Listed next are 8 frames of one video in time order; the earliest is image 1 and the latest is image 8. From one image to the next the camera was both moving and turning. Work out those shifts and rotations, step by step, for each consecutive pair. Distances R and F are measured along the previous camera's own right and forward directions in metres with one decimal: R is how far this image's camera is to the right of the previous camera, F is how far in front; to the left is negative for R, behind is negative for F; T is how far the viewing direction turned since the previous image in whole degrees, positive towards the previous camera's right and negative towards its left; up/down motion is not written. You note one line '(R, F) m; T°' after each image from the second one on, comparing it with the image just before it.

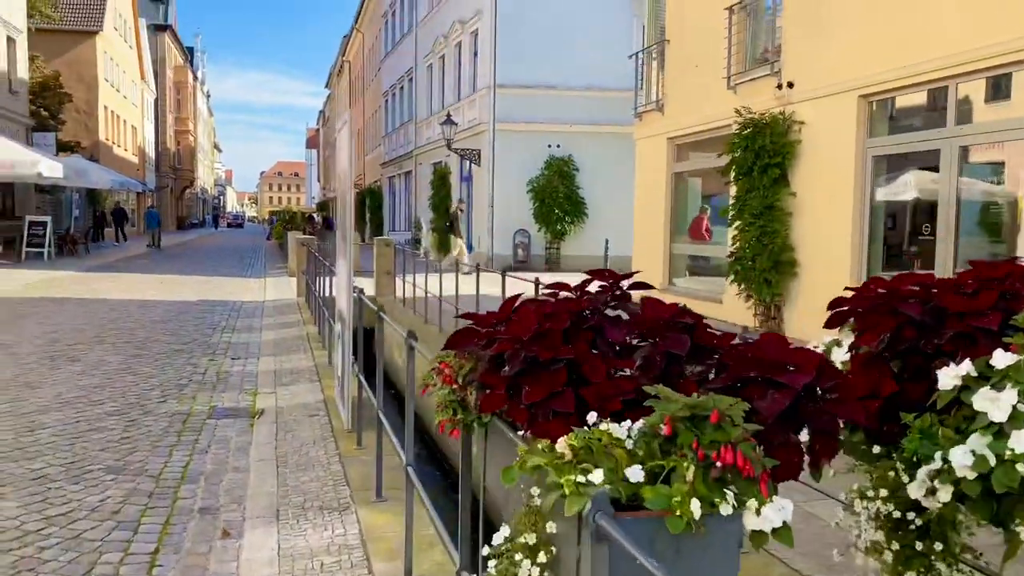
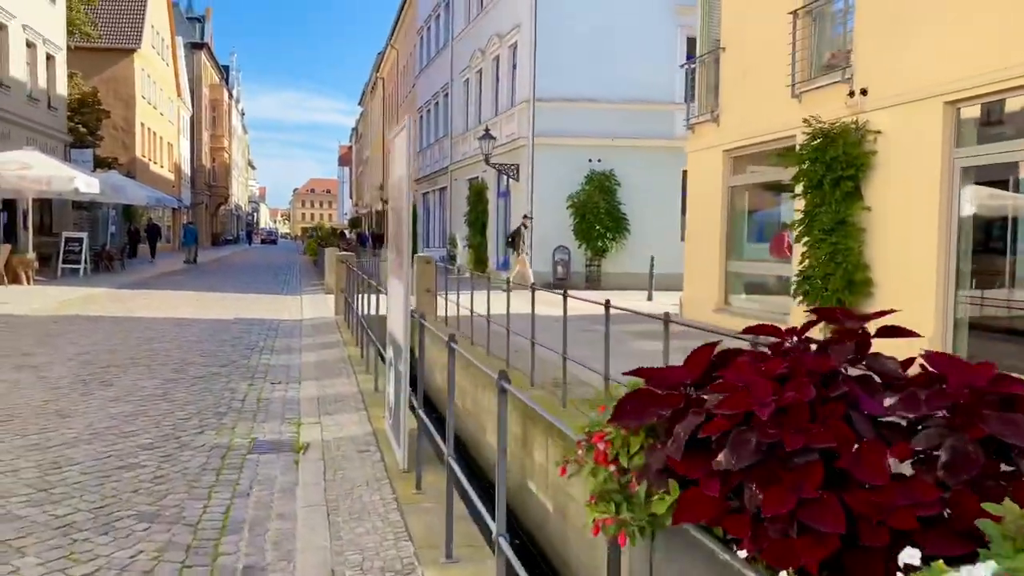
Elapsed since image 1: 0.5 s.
(-0.3, +0.6) m; -2°
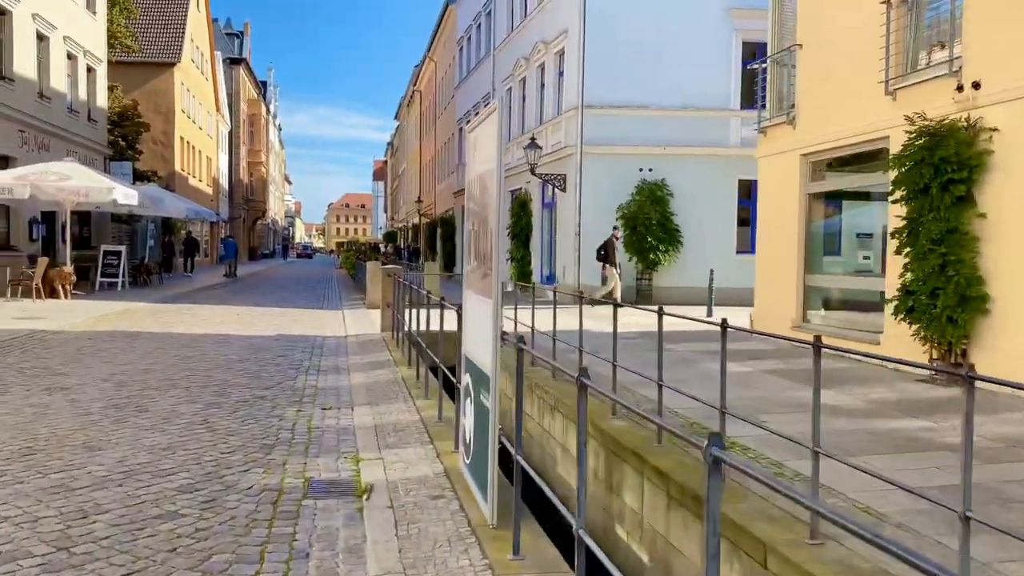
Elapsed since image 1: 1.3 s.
(-0.4, +0.8) m; -2°
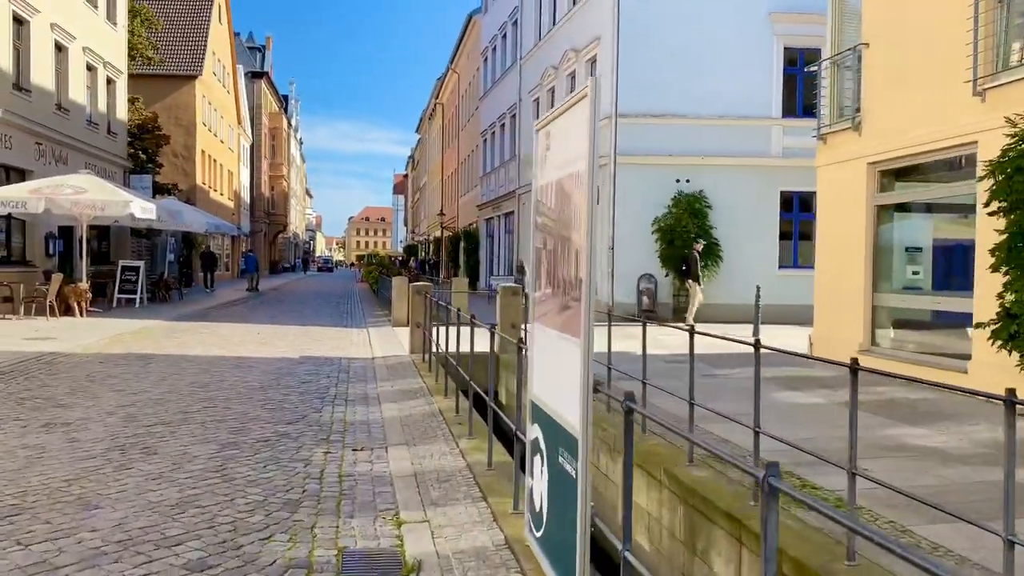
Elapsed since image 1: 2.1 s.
(-0.3, +0.9) m; -1°
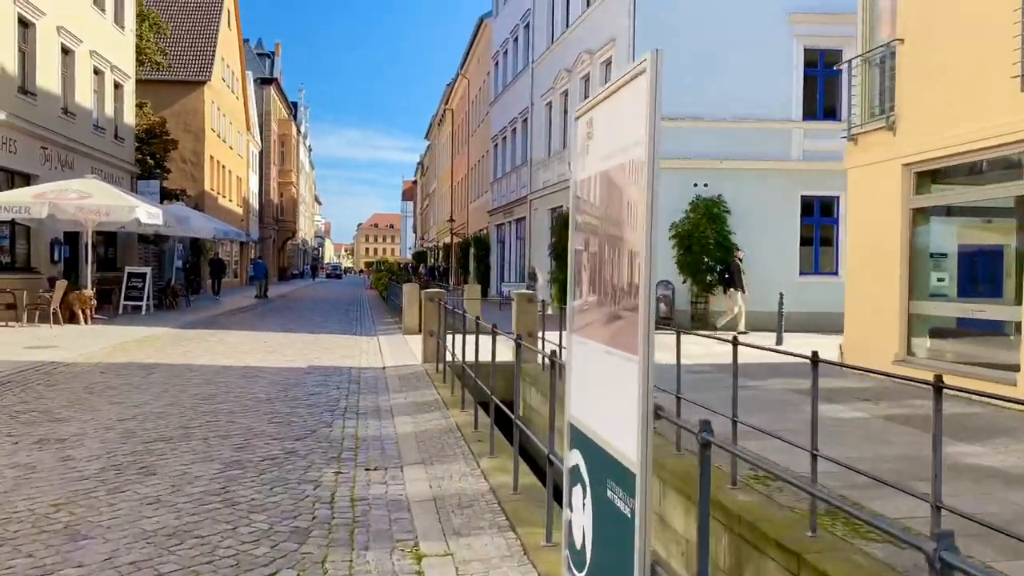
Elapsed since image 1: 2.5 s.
(-0.1, +0.5) m; -1°
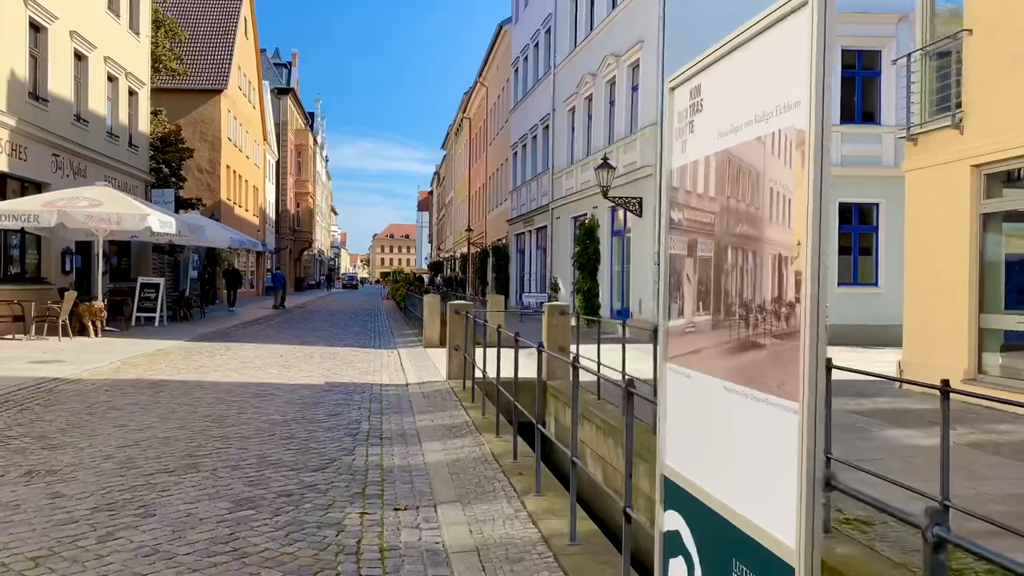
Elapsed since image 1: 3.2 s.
(-0.2, +0.7) m; -1°
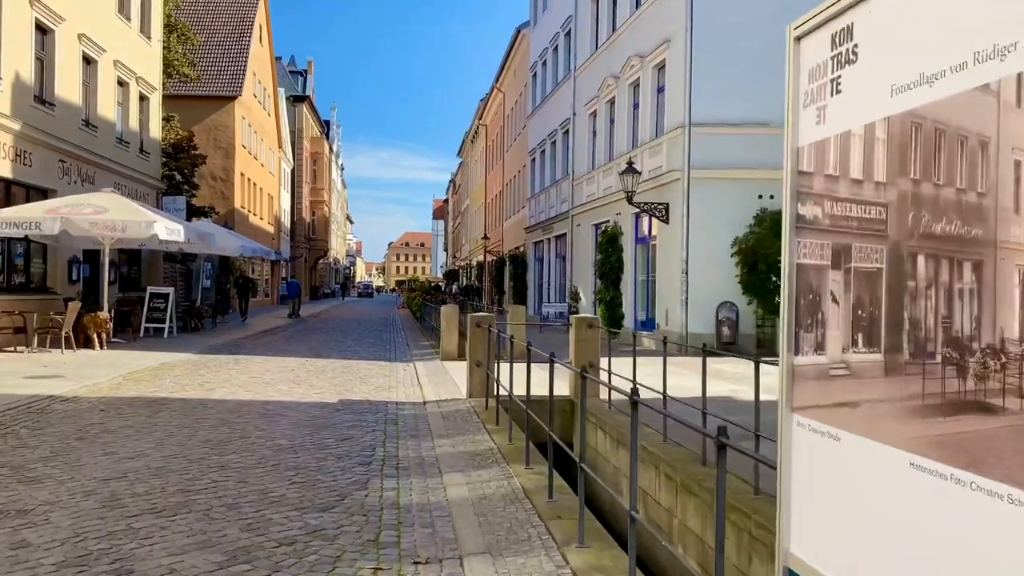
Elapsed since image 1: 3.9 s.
(-0.1, +0.8) m; -1°
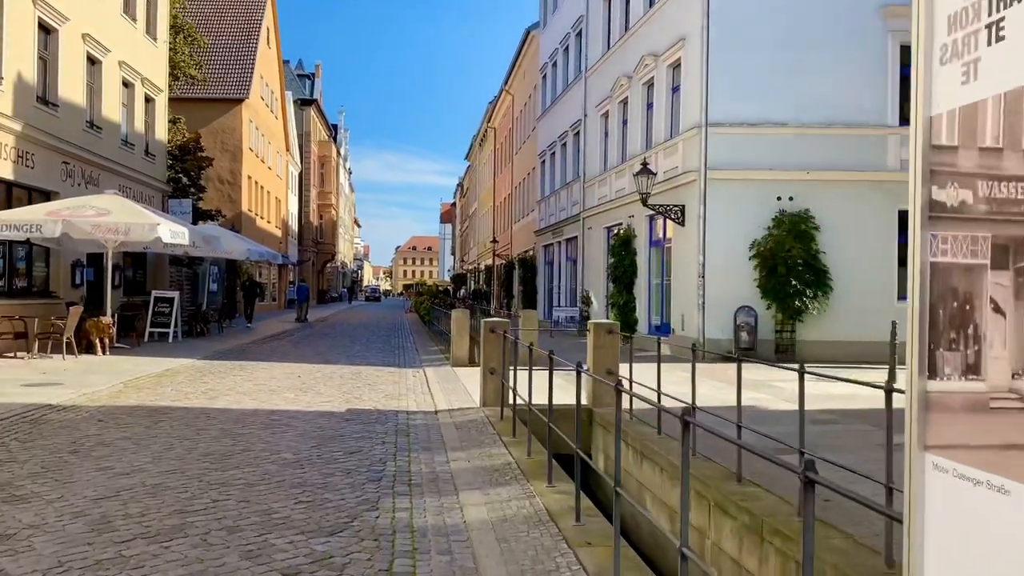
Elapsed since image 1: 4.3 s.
(-0.1, +0.4) m; 0°
